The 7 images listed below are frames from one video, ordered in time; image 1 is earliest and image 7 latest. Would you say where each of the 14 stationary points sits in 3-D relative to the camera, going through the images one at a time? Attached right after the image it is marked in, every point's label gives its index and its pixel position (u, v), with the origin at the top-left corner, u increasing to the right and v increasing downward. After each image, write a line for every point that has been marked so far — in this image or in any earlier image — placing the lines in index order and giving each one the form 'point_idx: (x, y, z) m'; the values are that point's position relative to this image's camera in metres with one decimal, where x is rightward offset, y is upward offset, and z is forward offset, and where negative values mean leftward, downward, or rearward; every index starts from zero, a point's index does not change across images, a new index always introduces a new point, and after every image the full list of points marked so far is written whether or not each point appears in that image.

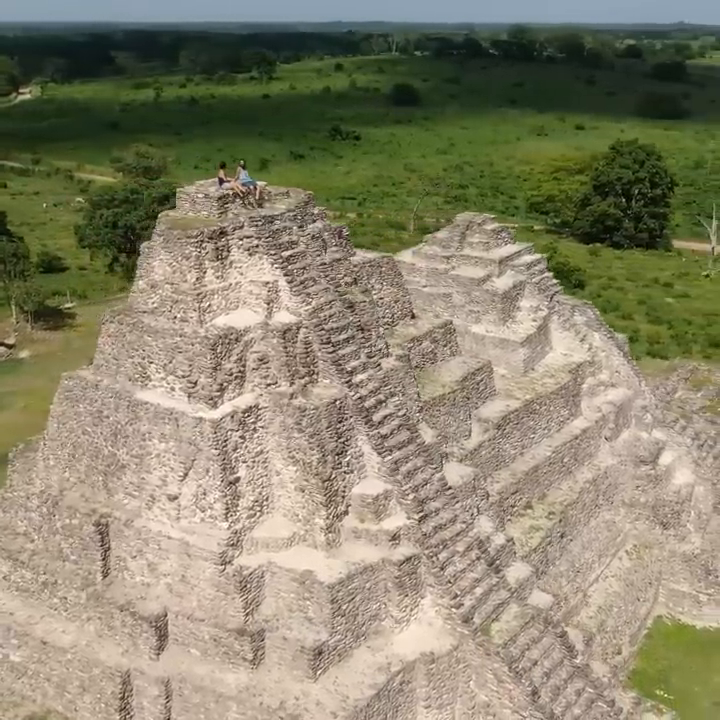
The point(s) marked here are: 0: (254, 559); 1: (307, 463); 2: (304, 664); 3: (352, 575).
0: (-1.4, -2.6, +12.8) m
1: (-0.7, -1.4, +13.1) m
2: (-0.7, -3.9, +12.3) m
3: (-0.1, -2.8, +12.6) m
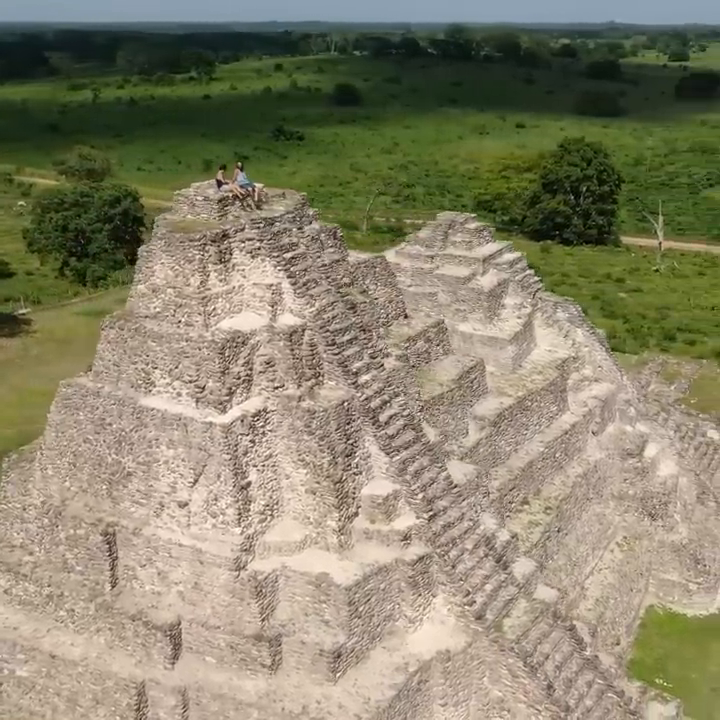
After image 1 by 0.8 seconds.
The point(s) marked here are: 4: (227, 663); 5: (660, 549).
0: (-1.2, -2.7, +12.8) m
1: (-0.6, -1.4, +13.0) m
2: (-0.5, -3.9, +12.2) m
3: (+0.1, -2.8, +12.6) m
4: (-1.7, -3.9, +12.5) m
5: (+5.7, -3.6, +18.2) m
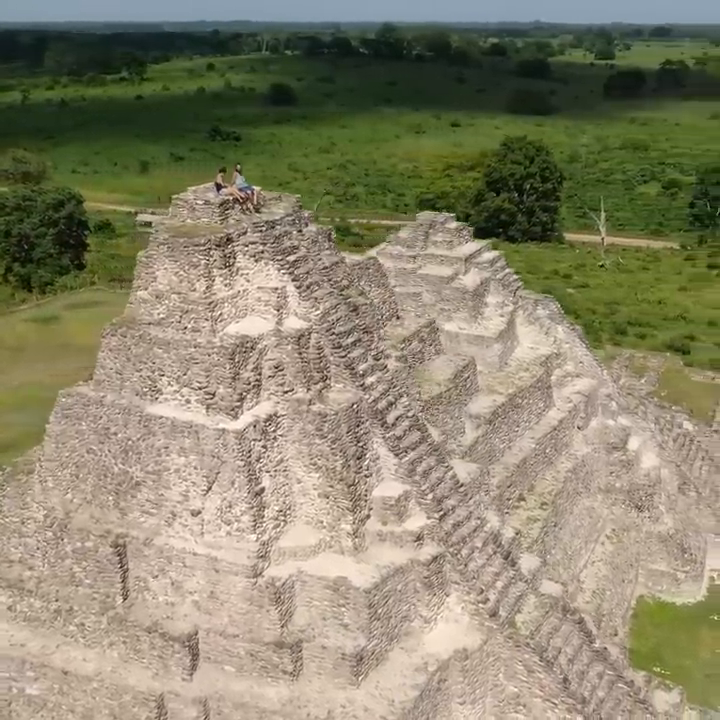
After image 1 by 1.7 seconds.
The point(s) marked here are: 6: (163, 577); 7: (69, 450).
0: (-1.0, -2.7, +12.7) m
1: (-0.4, -1.5, +13.0) m
2: (-0.2, -3.9, +12.2) m
3: (+0.3, -2.8, +12.6) m
4: (-1.4, -4.0, +12.3) m
5: (+5.5, -3.5, +18.5) m
6: (-2.6, -2.9, +12.8) m
7: (-4.1, -1.3, +13.7) m
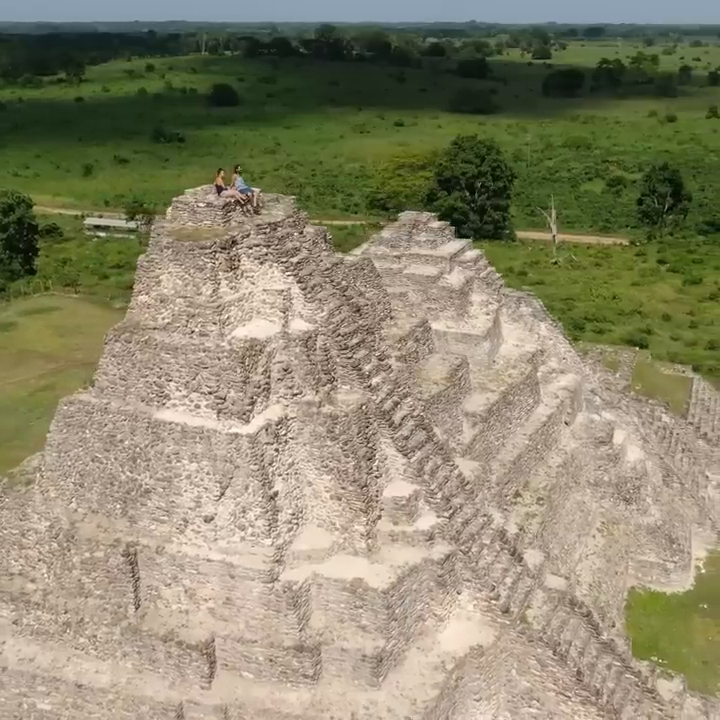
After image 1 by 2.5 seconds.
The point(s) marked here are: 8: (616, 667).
0: (-0.8, -2.8, +12.6) m
1: (-0.2, -1.5, +12.9) m
2: (+0.1, -3.9, +12.1) m
3: (+0.5, -2.8, +12.6) m
4: (-1.2, -4.0, +12.2) m
5: (+5.4, -3.4, +18.8) m
6: (-2.4, -2.9, +12.6) m
7: (-4.0, -1.4, +13.5) m
8: (+3.7, -4.5, +14.0) m
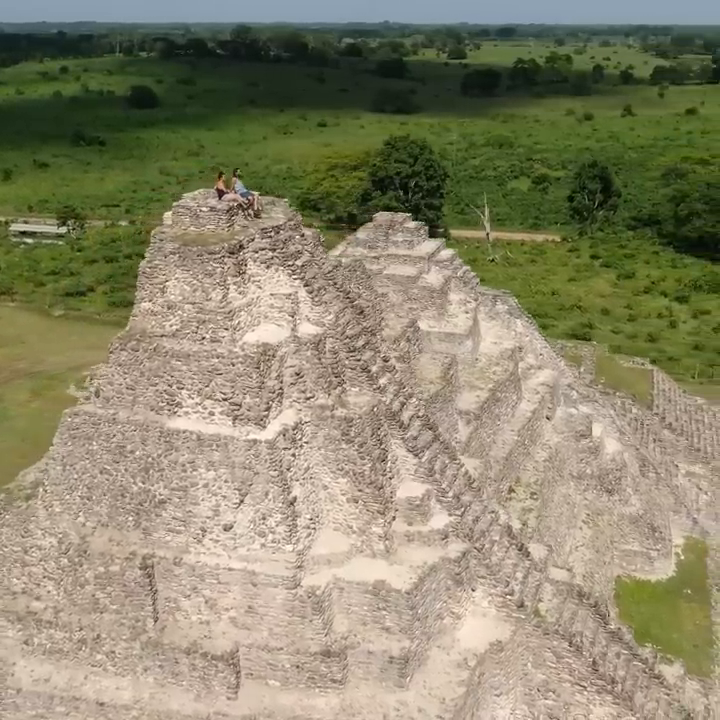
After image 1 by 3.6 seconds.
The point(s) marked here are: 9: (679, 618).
0: (-0.5, -2.8, +12.5) m
1: (0.0, -1.5, +12.9) m
2: (+0.4, -4.0, +12.2) m
3: (+0.8, -2.8, +12.6) m
4: (-0.8, -4.1, +12.2) m
5: (+5.2, -3.2, +19.2) m
6: (-2.1, -3.0, +12.4) m
7: (-3.8, -1.5, +13.1) m
8: (+3.9, -4.4, +14.3) m
9: (+5.9, -4.7, +17.7) m
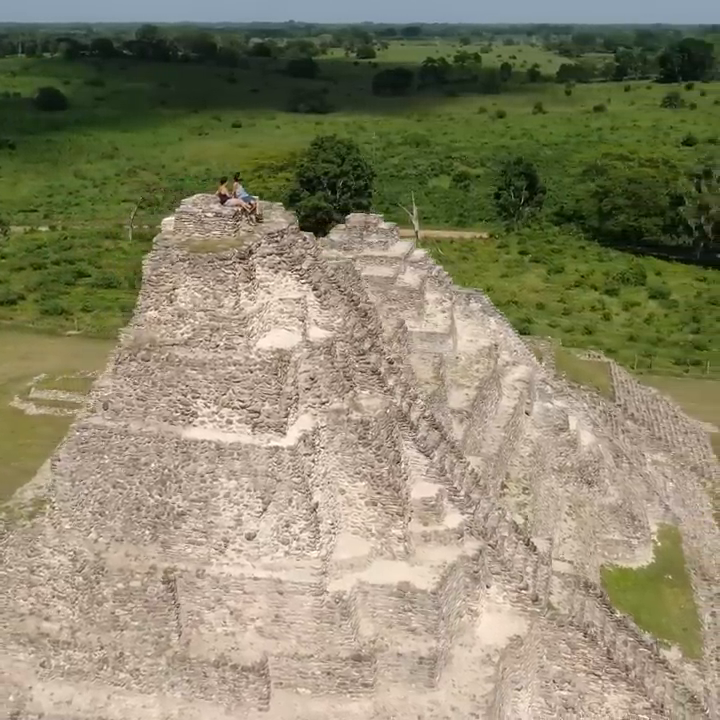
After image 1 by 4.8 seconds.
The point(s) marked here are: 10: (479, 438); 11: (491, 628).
0: (-0.2, -2.9, +12.5) m
1: (+0.2, -1.6, +12.9) m
2: (+0.8, -4.0, +12.2) m
3: (+1.1, -2.8, +12.7) m
4: (-0.5, -4.1, +12.1) m
5: (+4.9, -3.1, +19.7) m
6: (-1.8, -3.1, +12.2) m
7: (-3.6, -1.7, +12.8) m
8: (+4.1, -4.3, +14.6) m
9: (+5.8, -4.6, +18.2) m
10: (+2.1, -1.4, +17.3) m
11: (+1.8, -3.7, +13.4) m
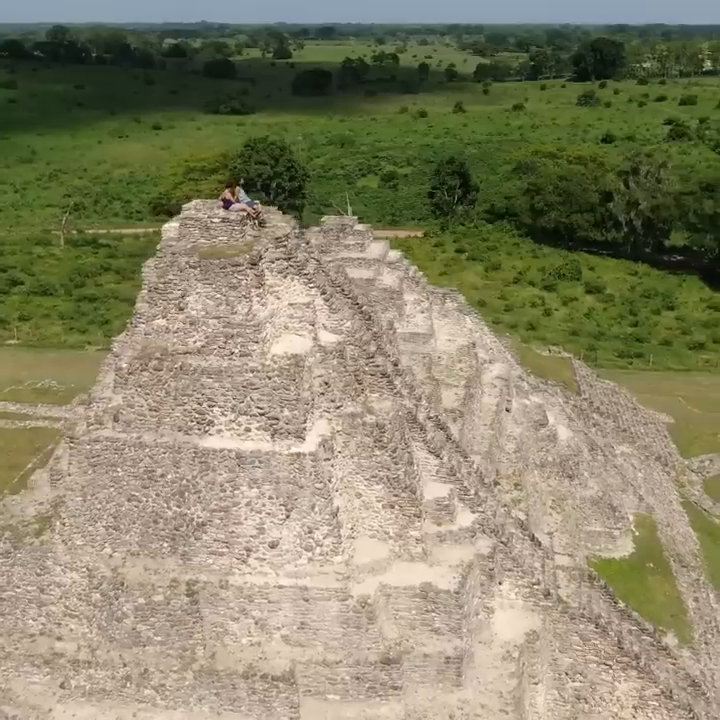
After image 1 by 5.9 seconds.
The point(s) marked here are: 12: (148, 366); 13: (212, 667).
0: (+0.1, -2.9, +12.5) m
1: (+0.4, -1.6, +12.9) m
2: (+1.2, -4.0, +12.3) m
3: (+1.4, -2.9, +12.8) m
4: (-0.1, -4.2, +12.0) m
5: (+4.6, -3.0, +20.0) m
6: (-1.4, -3.2, +12.1) m
7: (-3.3, -1.8, +12.5) m
8: (+4.3, -4.2, +14.9) m
9: (+5.6, -4.4, +18.6) m
10: (+2.0, -1.4, +17.5) m
11: (+2.1, -3.7, +13.5) m
12: (-2.7, -0.1, +12.4) m
13: (-1.9, -3.8, +11.9) m
